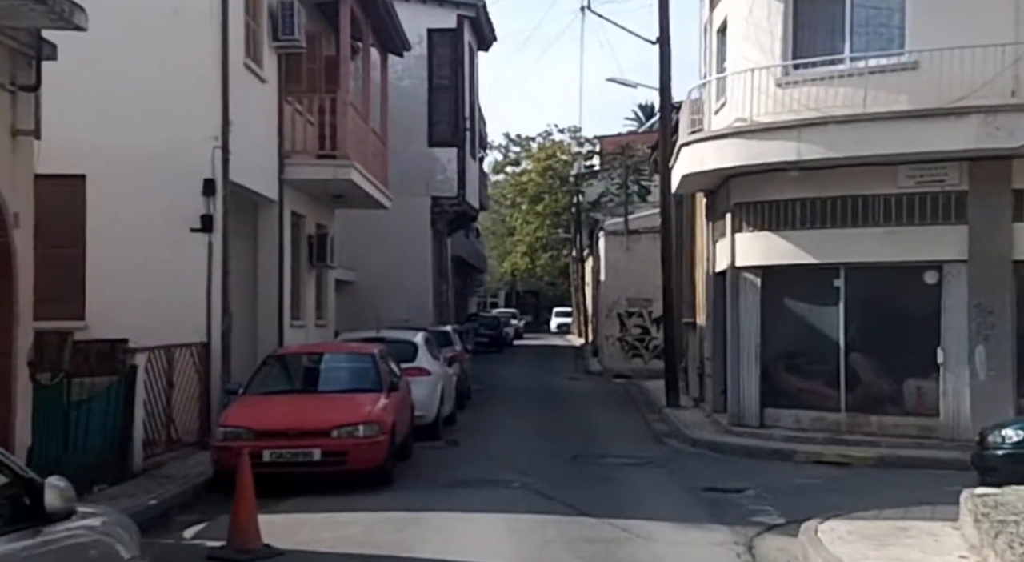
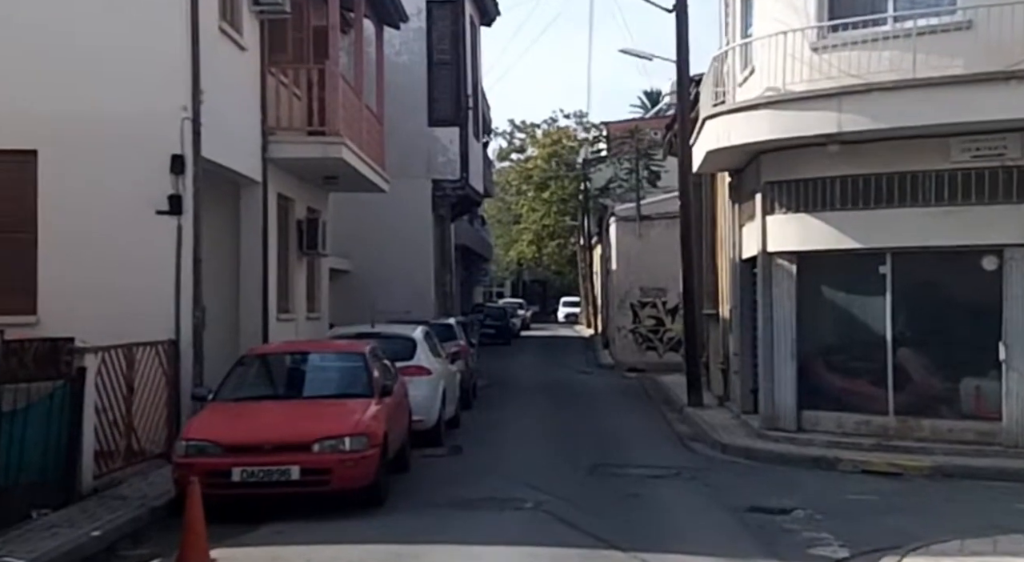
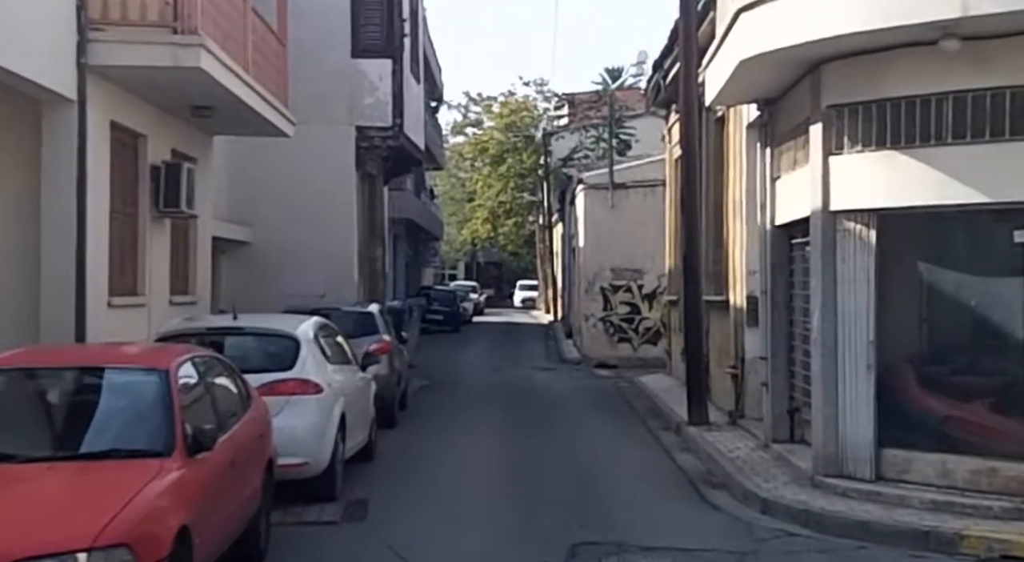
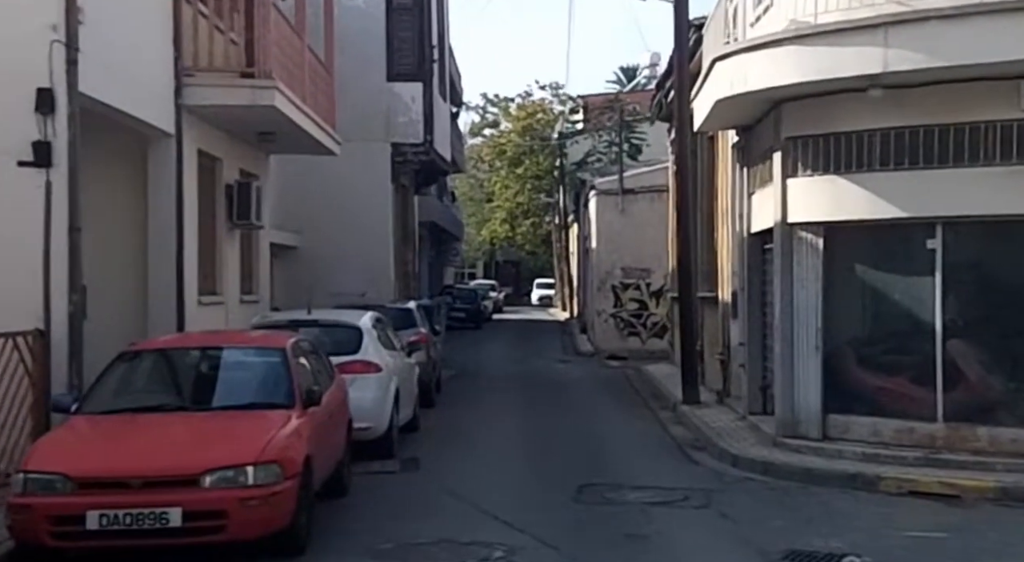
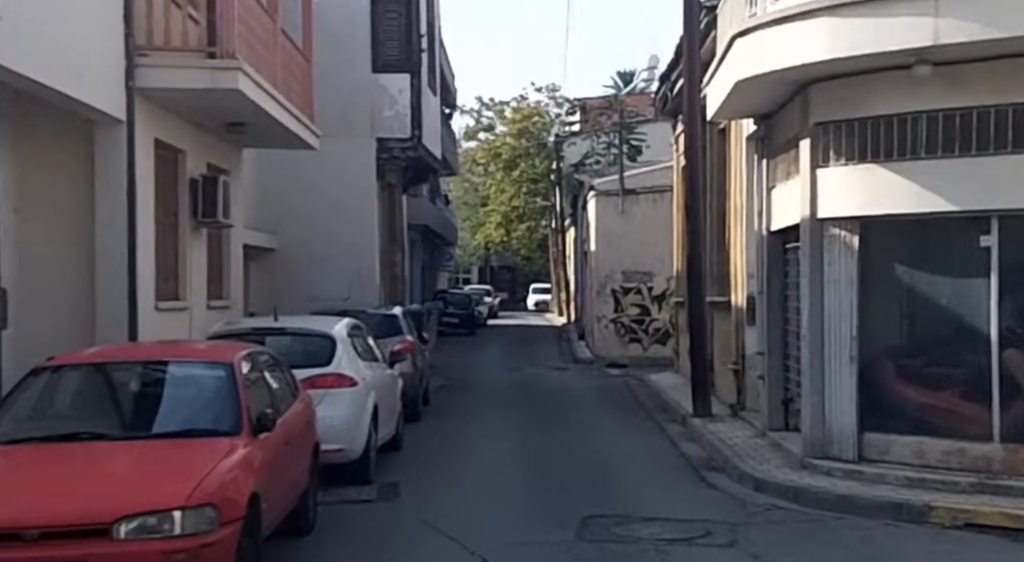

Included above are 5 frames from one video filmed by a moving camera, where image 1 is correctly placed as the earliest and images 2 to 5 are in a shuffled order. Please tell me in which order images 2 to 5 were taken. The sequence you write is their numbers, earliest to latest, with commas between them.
2, 4, 5, 3
